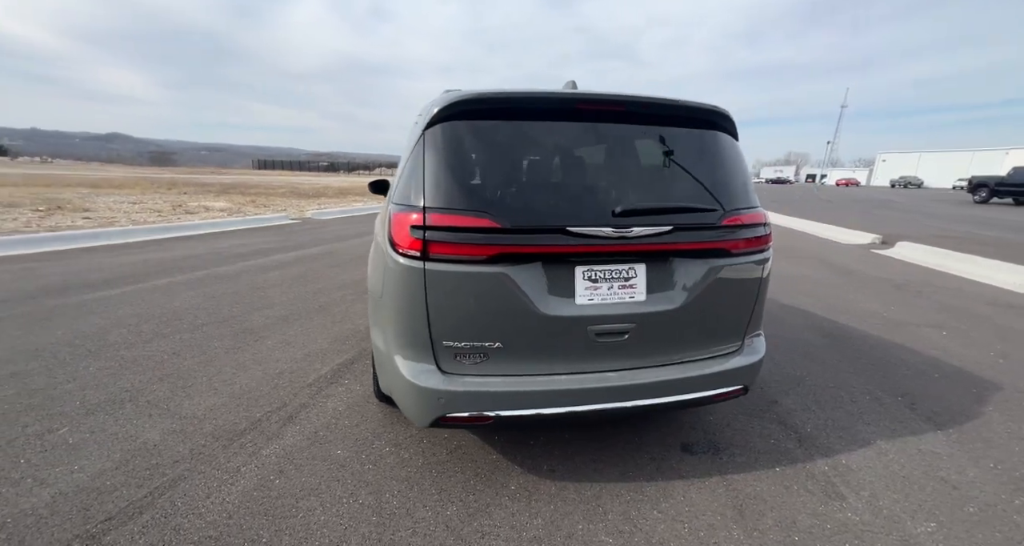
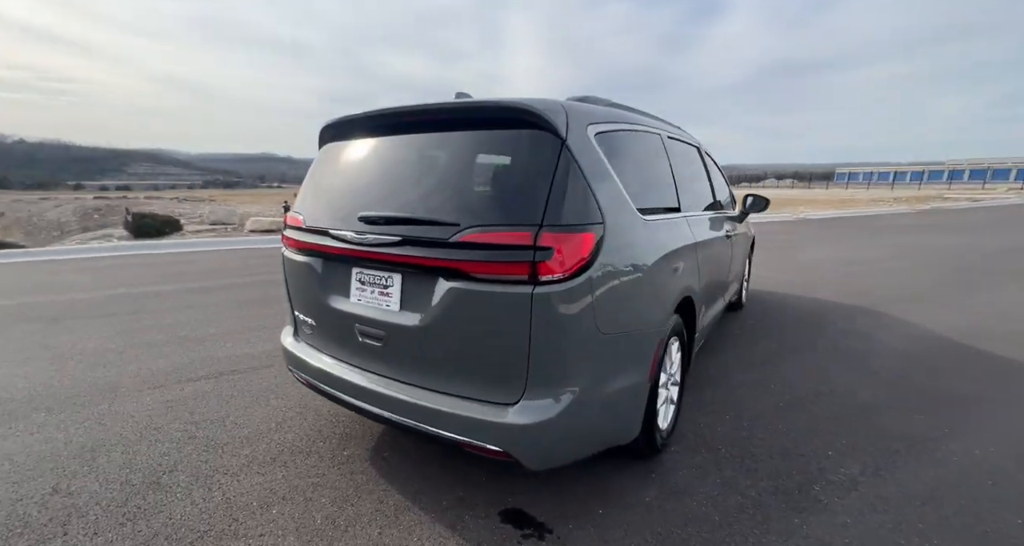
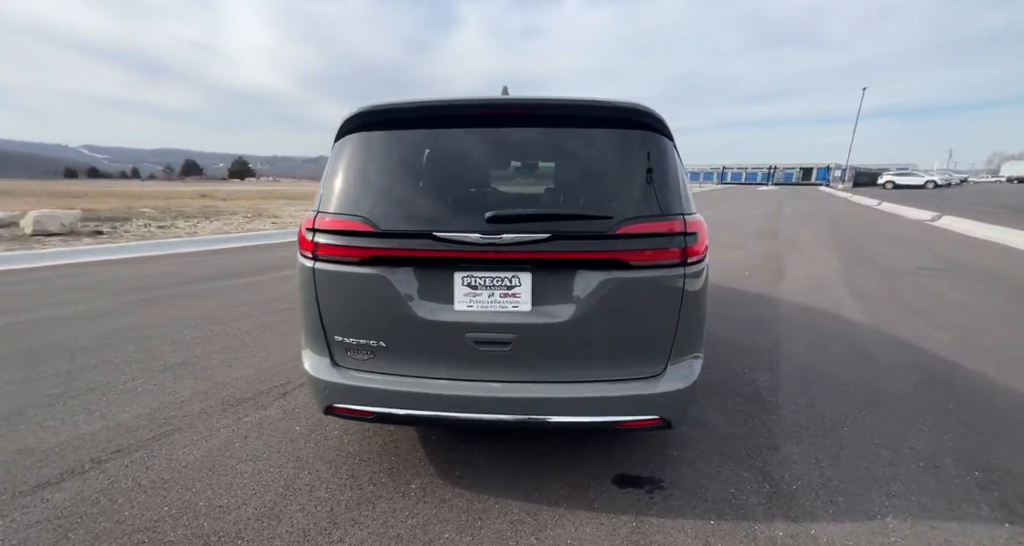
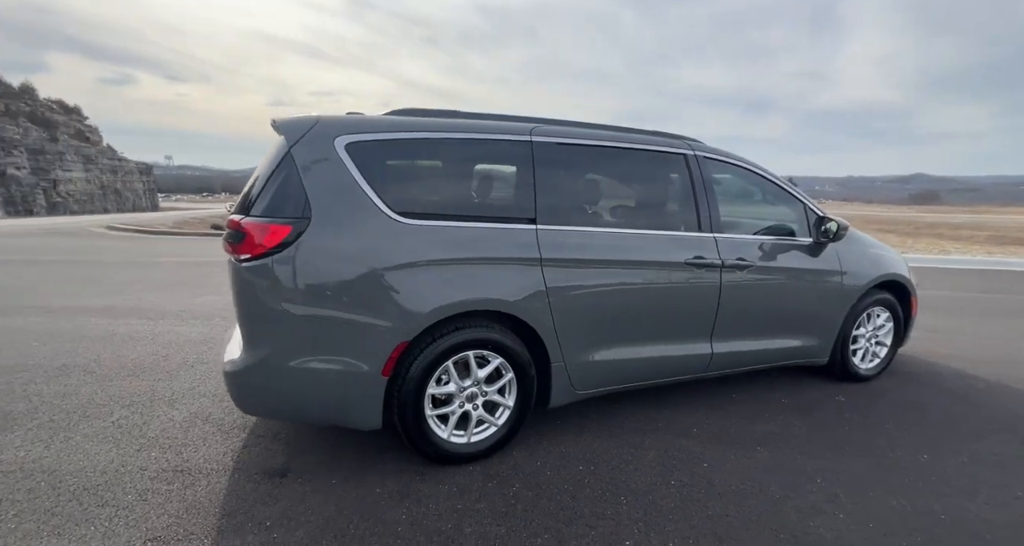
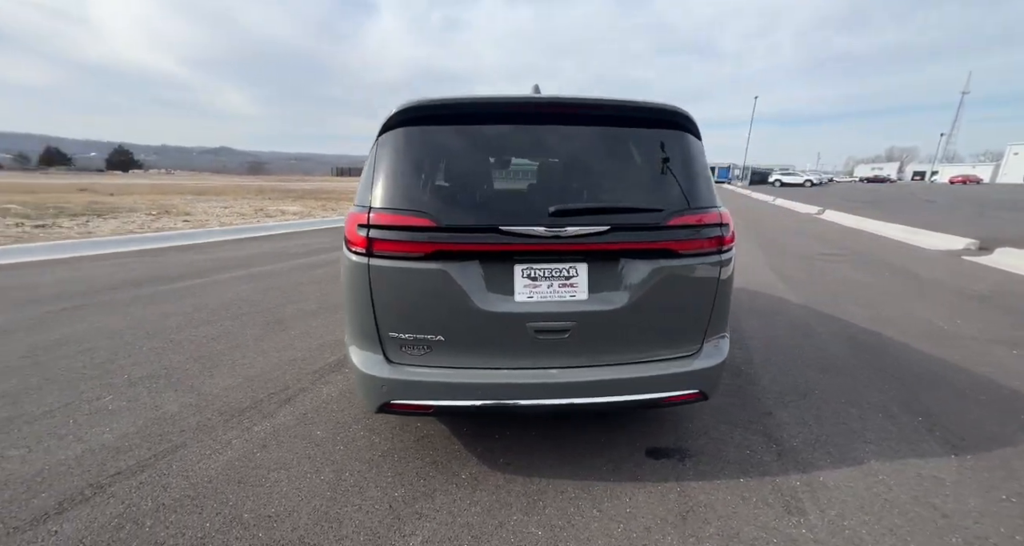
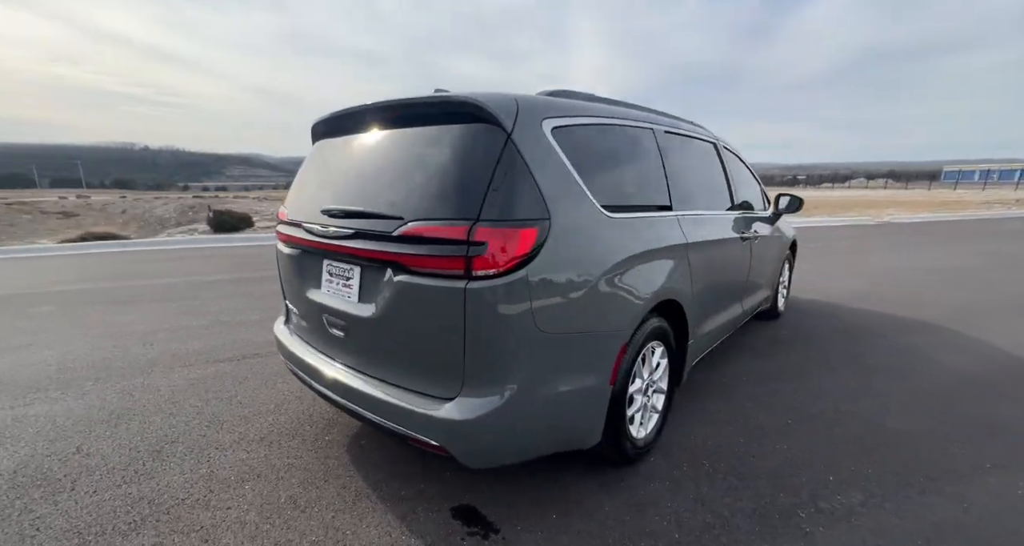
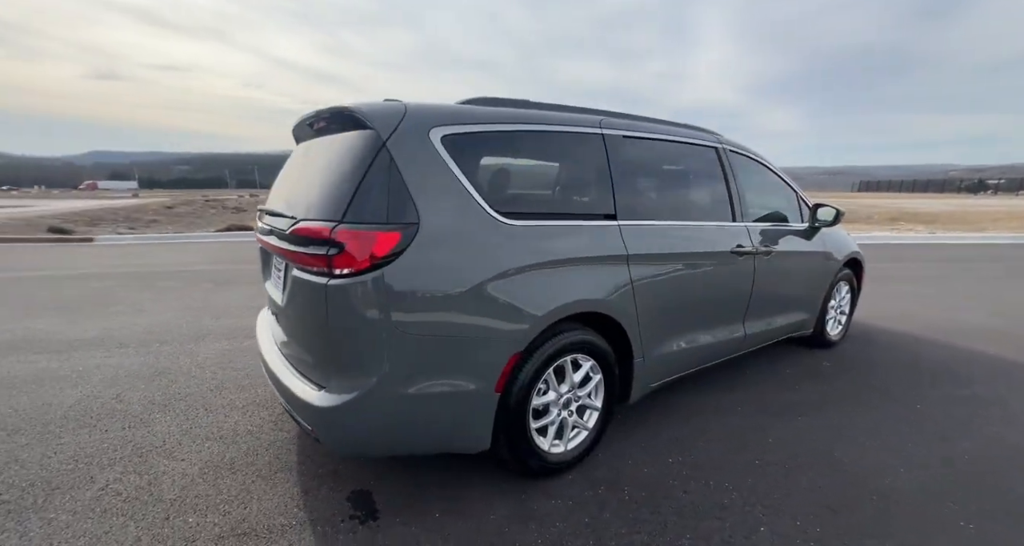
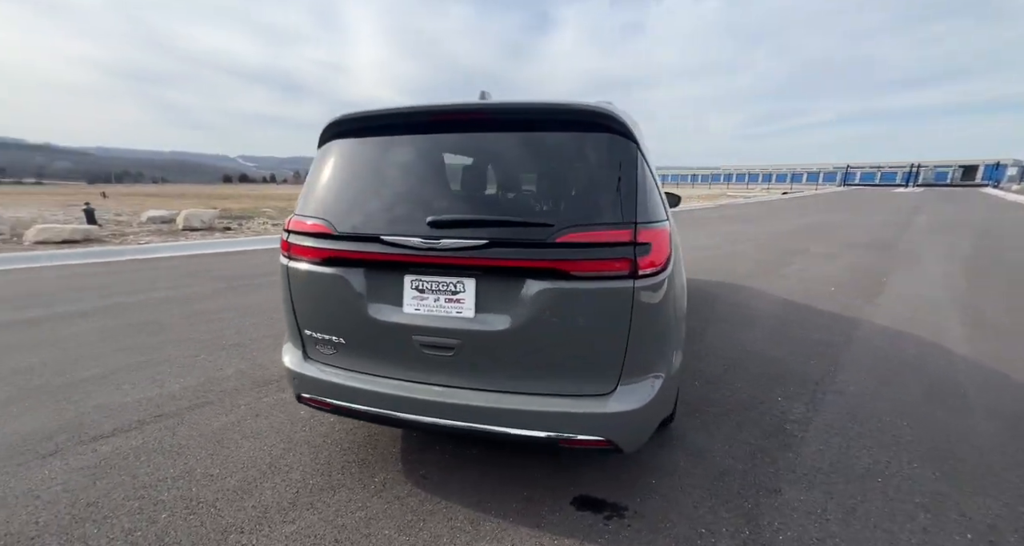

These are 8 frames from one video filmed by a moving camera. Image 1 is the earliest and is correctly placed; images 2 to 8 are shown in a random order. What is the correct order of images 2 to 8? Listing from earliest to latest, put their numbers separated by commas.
5, 3, 8, 2, 6, 7, 4
